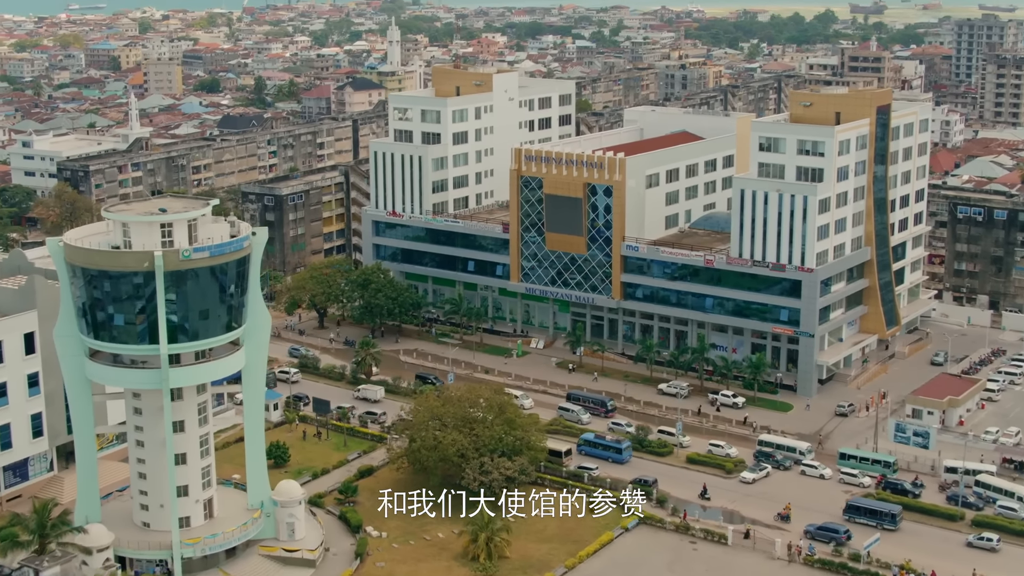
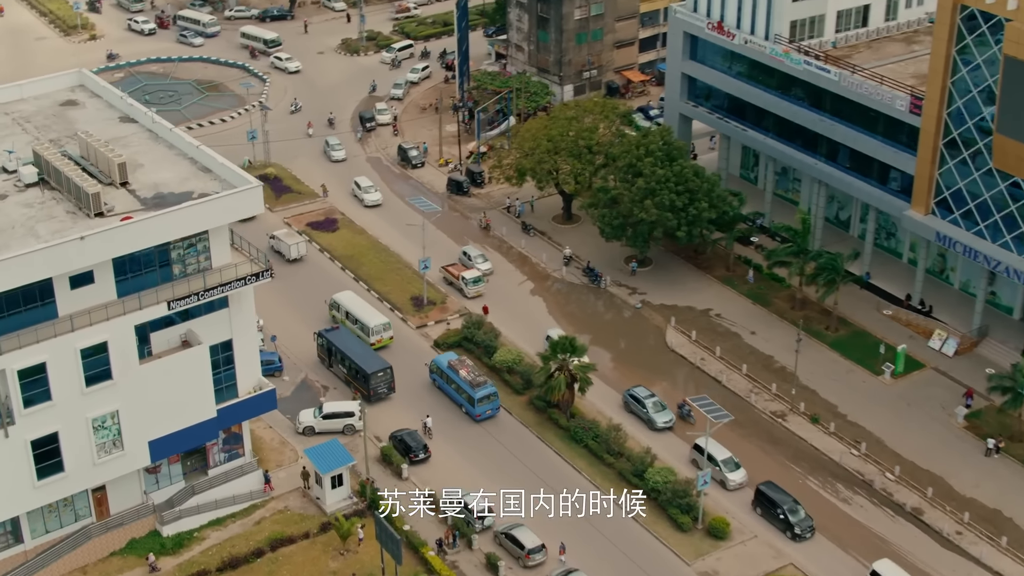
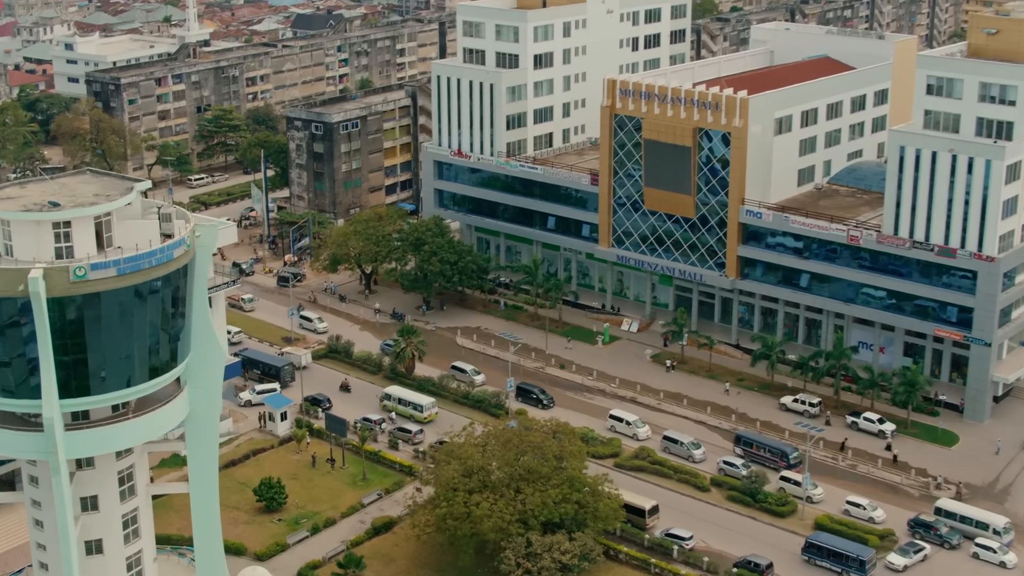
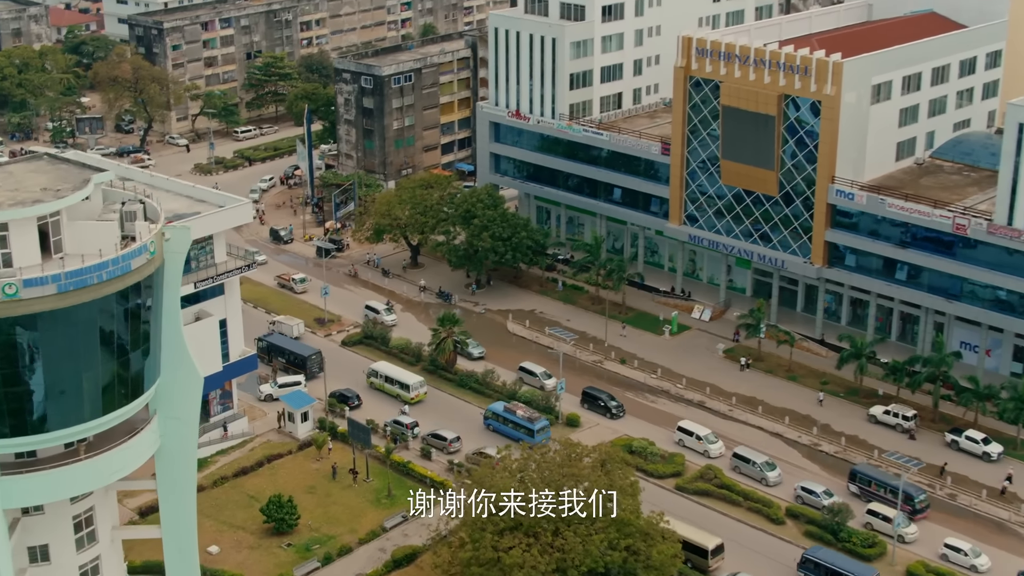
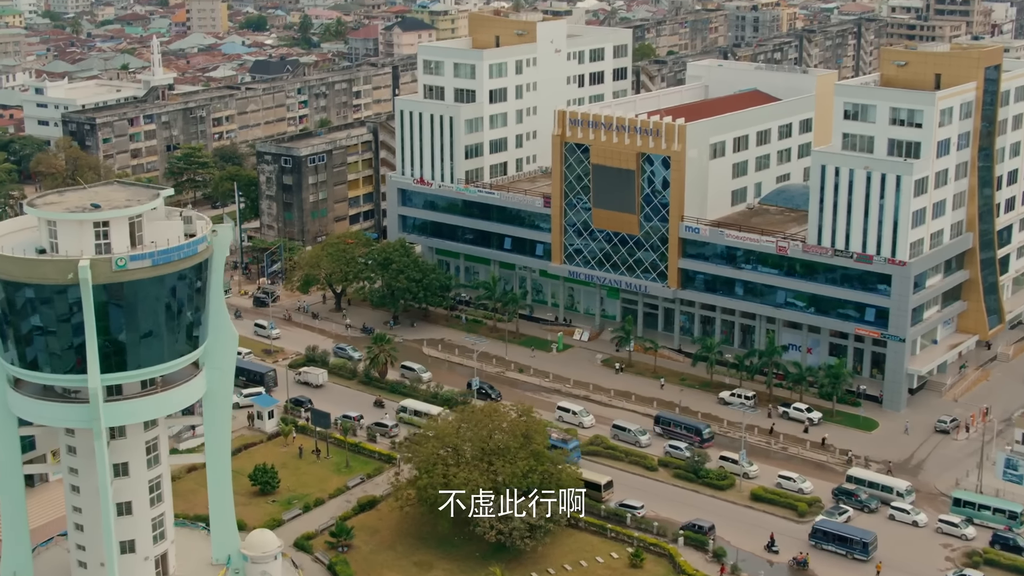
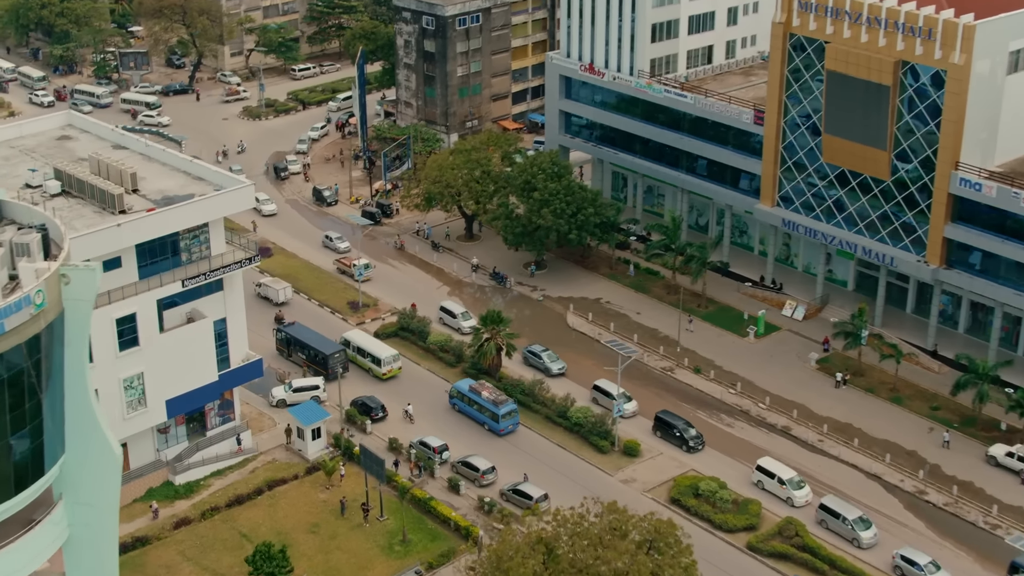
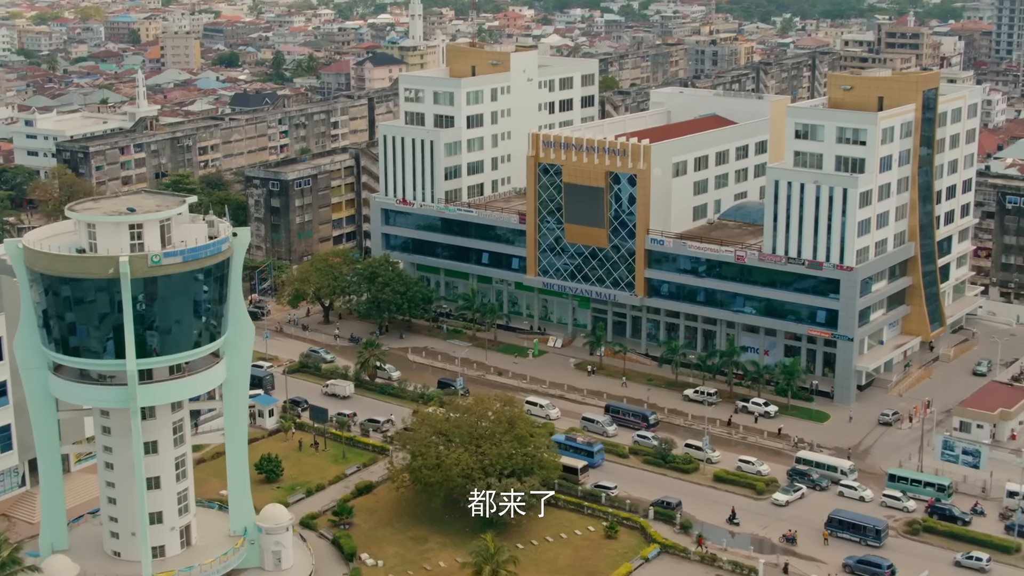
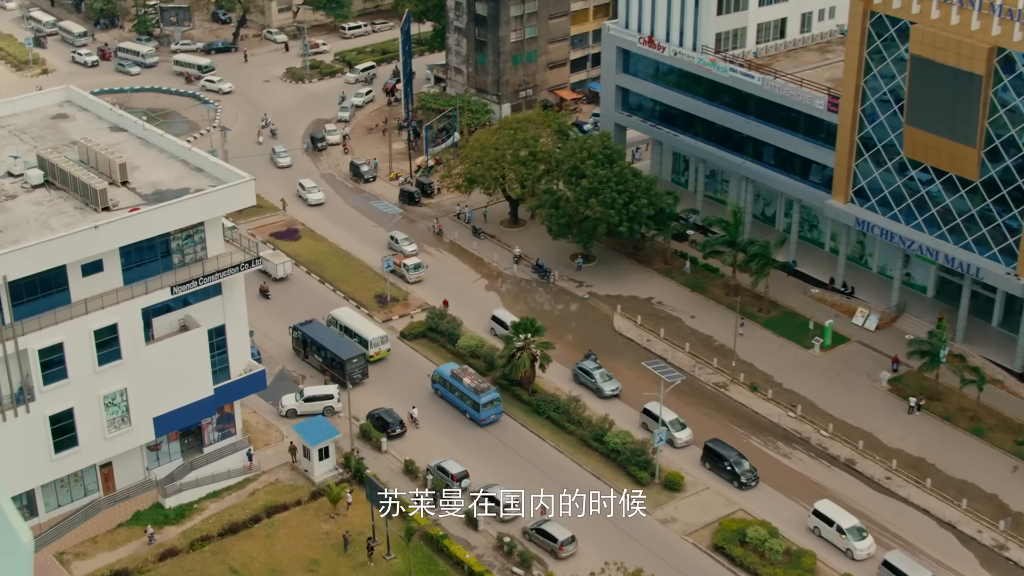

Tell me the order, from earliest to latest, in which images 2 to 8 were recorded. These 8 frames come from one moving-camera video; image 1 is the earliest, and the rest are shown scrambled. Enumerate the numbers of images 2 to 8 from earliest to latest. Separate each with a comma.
7, 5, 3, 4, 6, 8, 2
